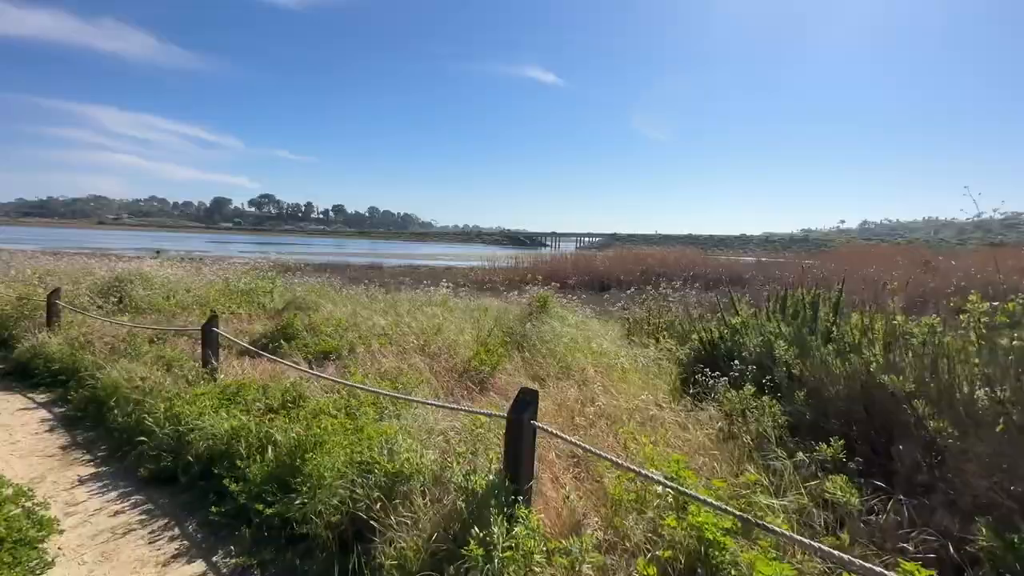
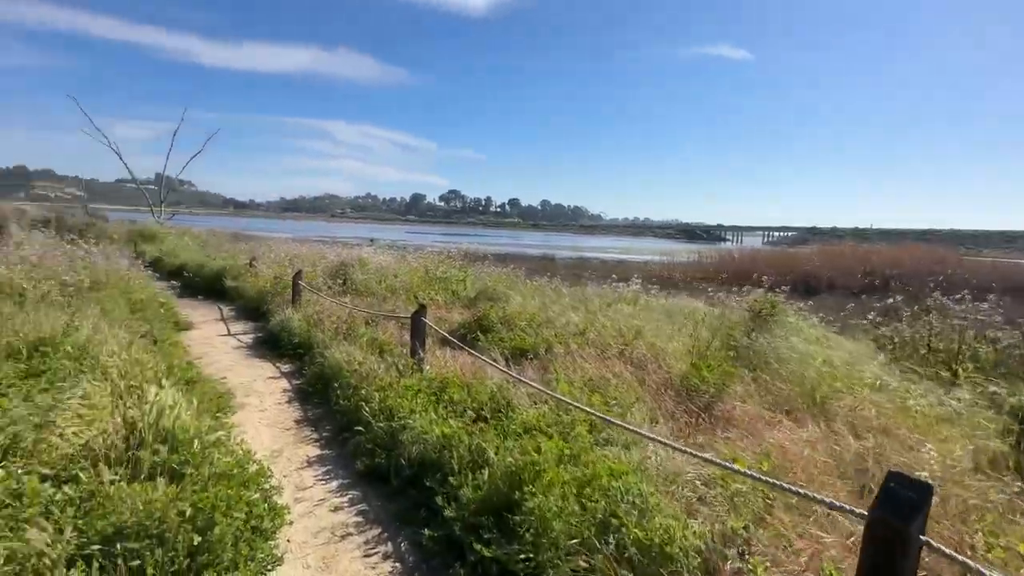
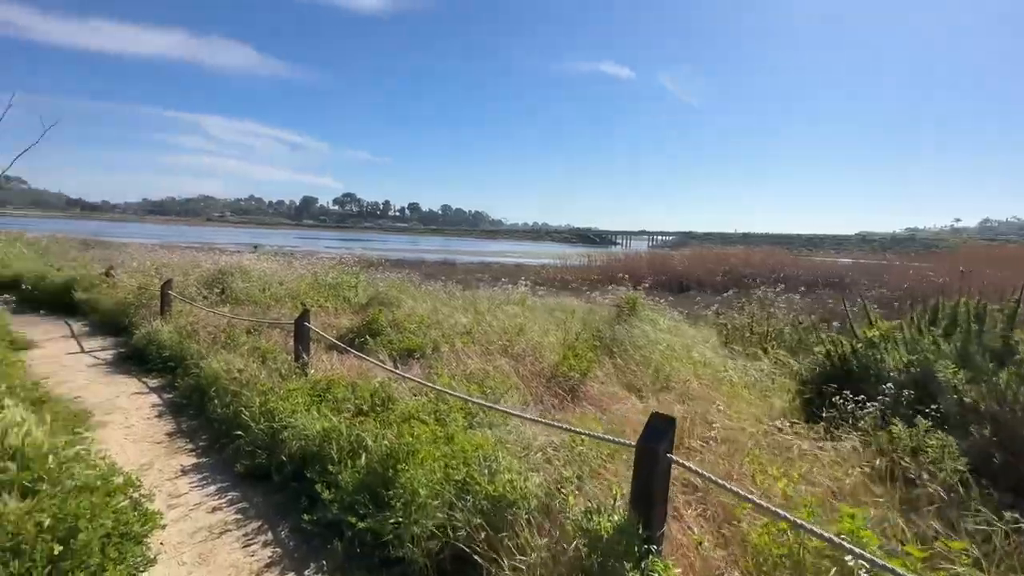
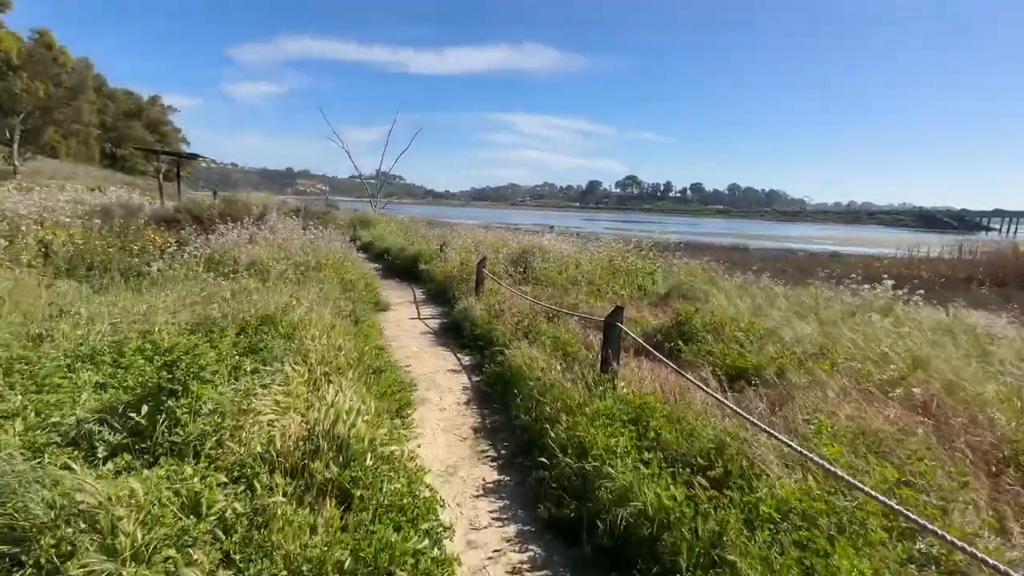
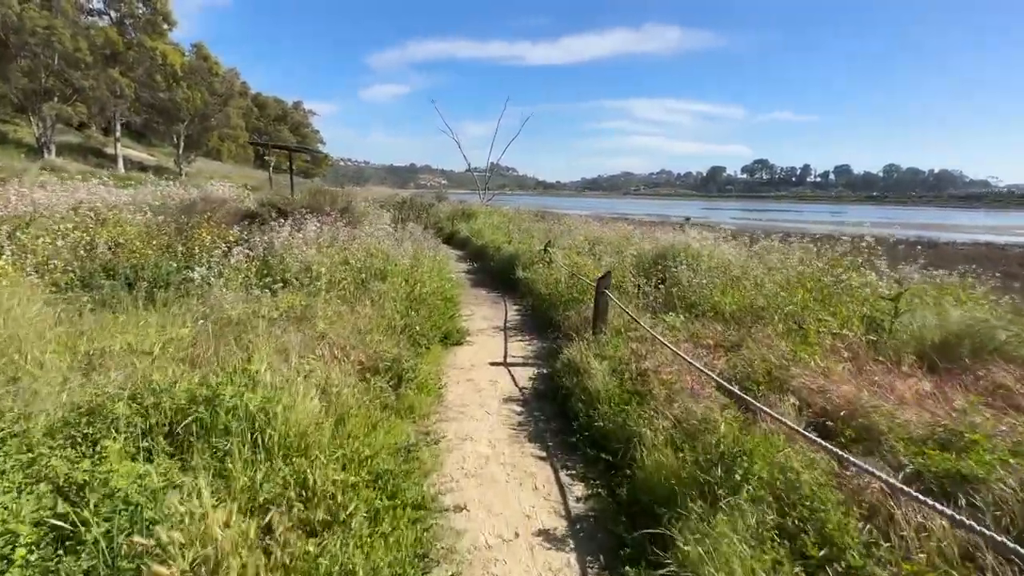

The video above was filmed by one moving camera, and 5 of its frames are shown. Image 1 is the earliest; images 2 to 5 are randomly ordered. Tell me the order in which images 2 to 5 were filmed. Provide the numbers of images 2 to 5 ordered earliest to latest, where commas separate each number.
3, 2, 4, 5
